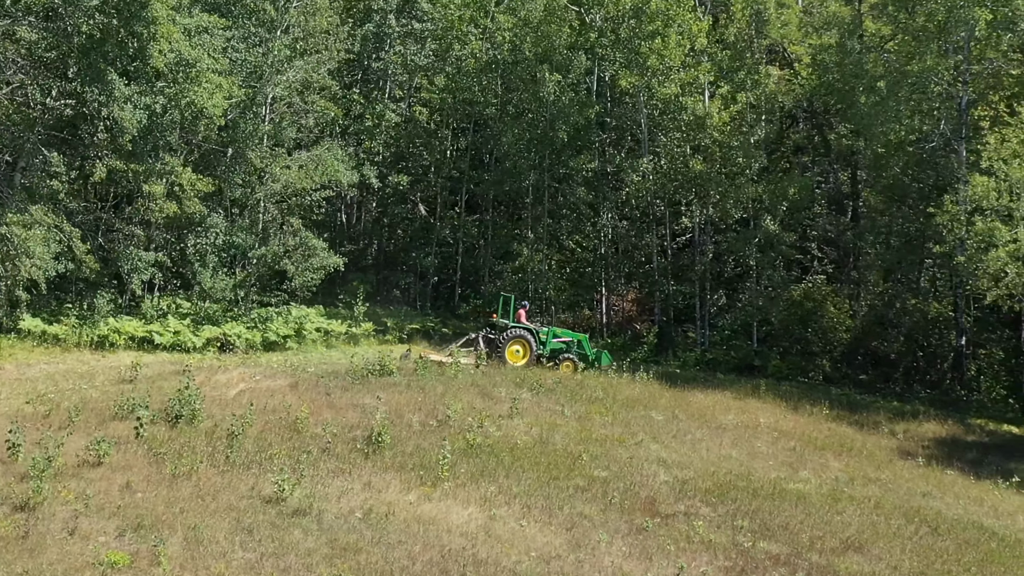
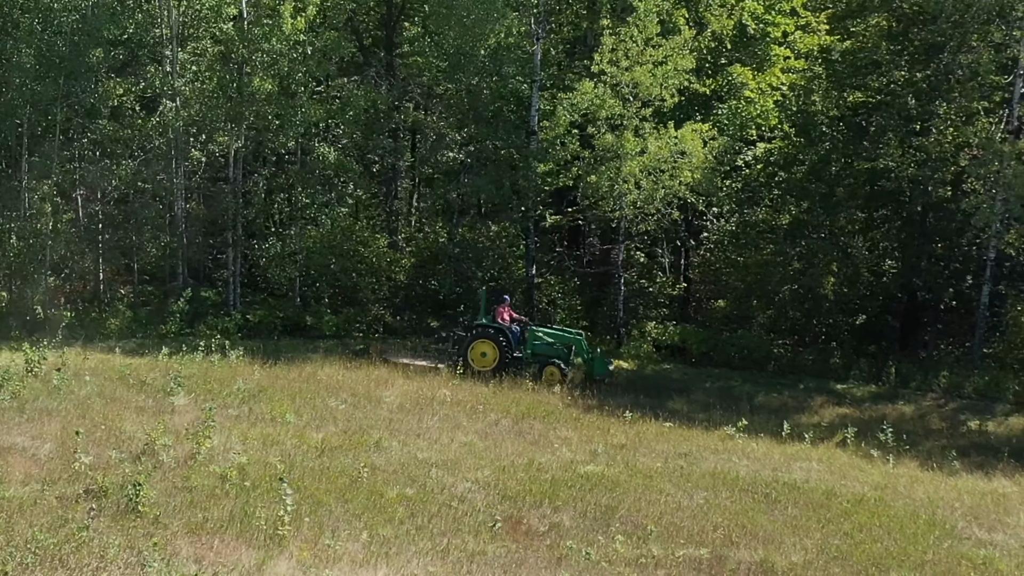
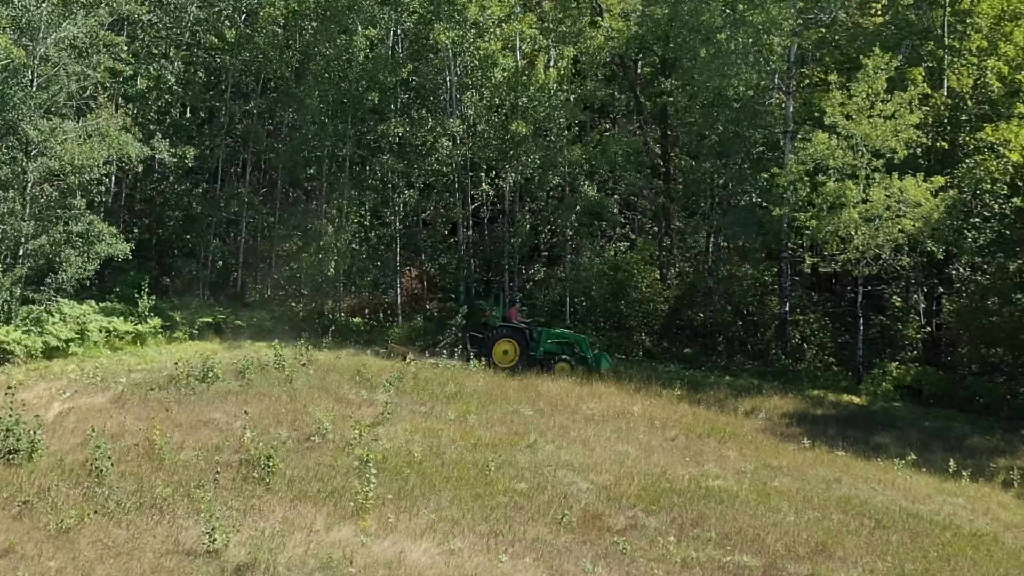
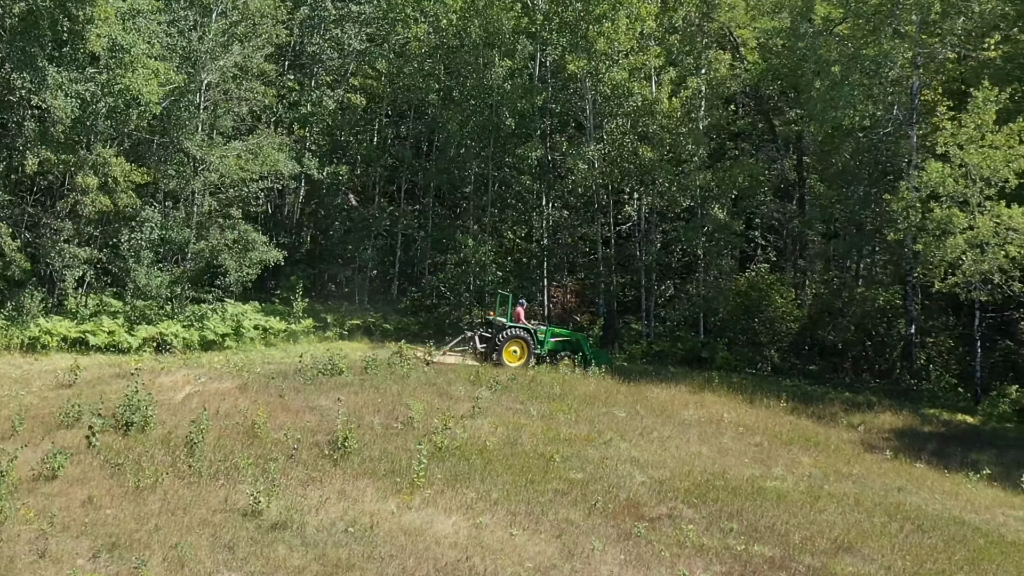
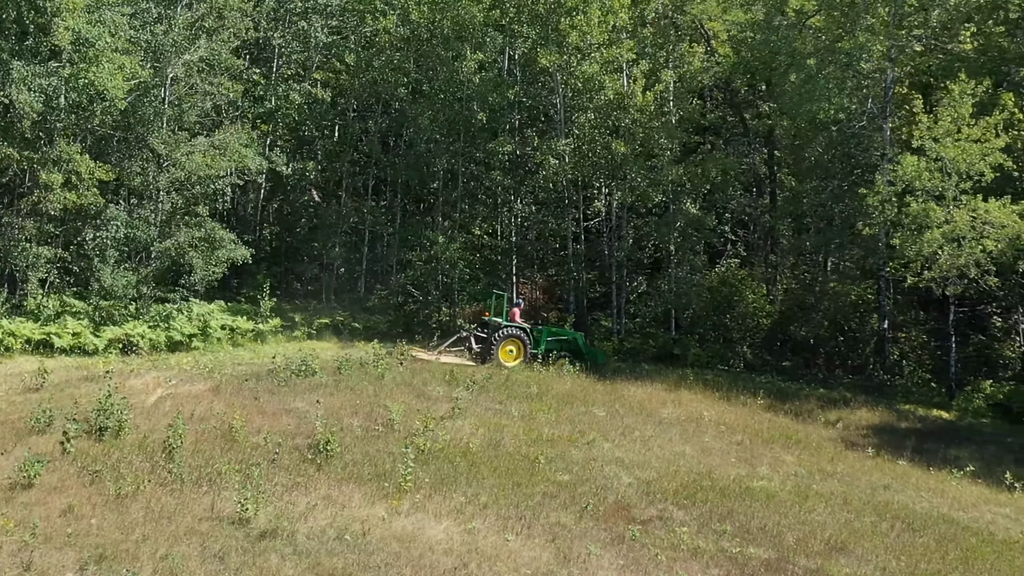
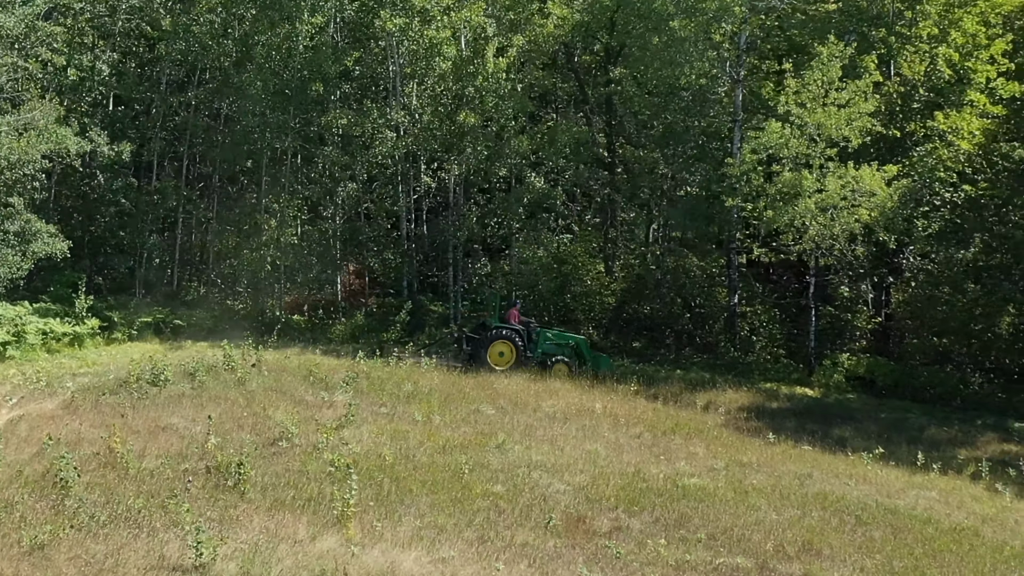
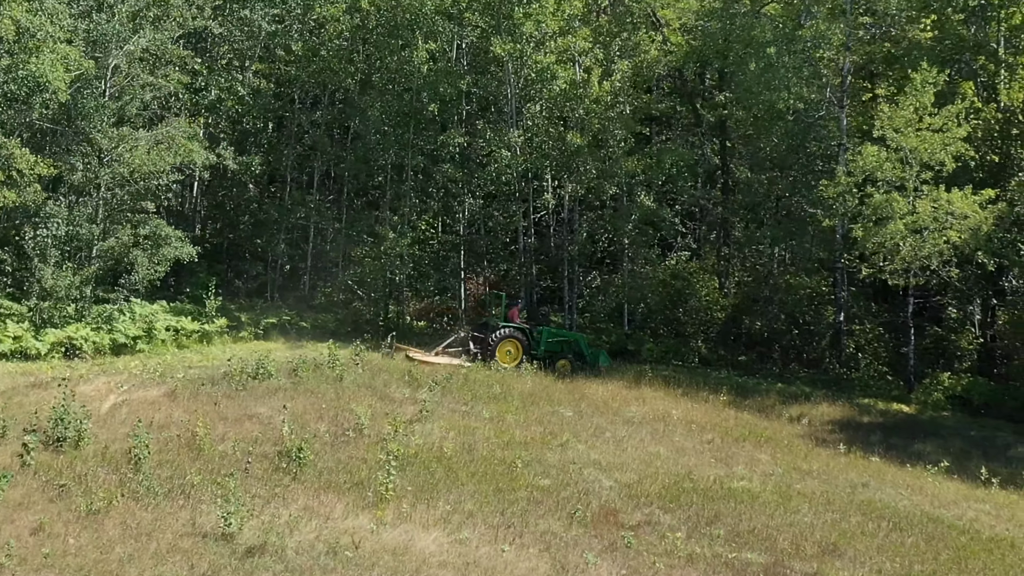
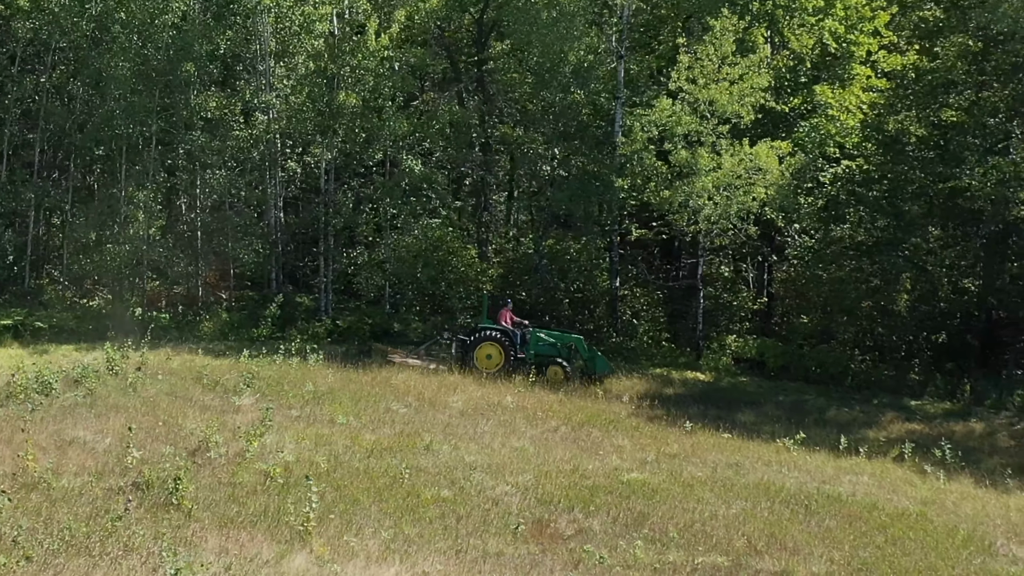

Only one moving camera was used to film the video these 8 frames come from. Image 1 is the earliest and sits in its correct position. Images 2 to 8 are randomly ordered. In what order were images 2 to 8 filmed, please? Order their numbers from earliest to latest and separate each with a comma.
4, 5, 7, 3, 6, 8, 2
